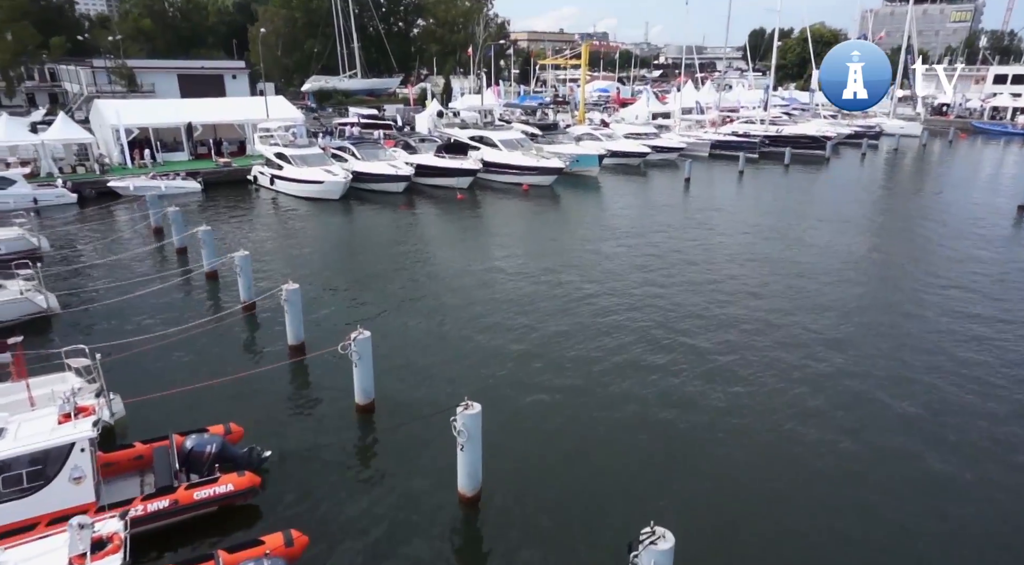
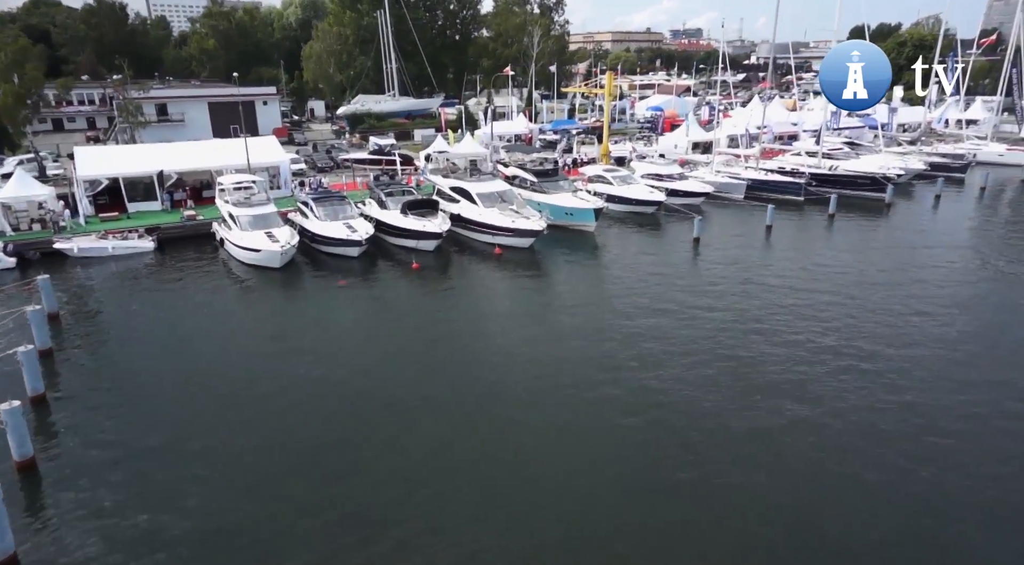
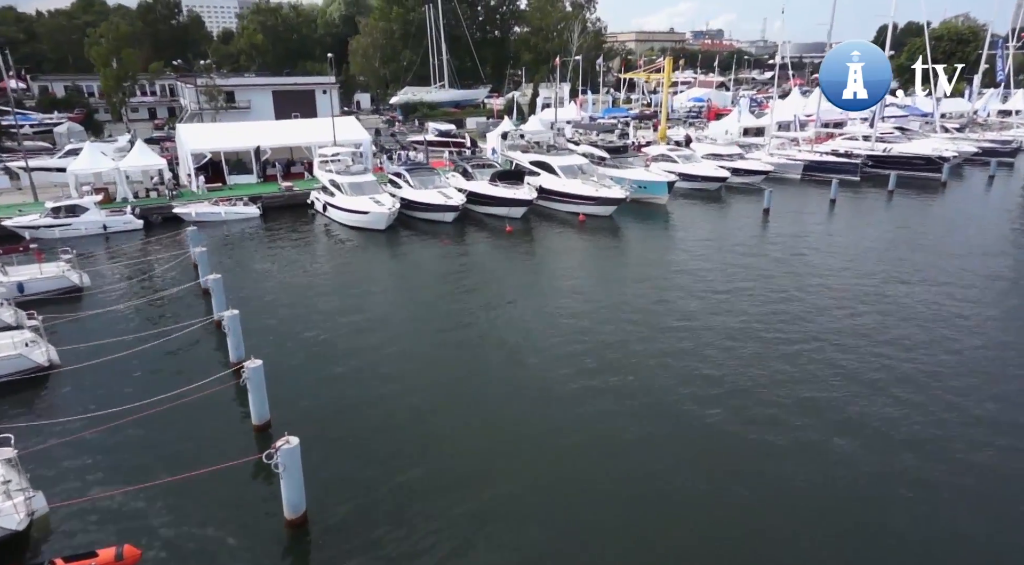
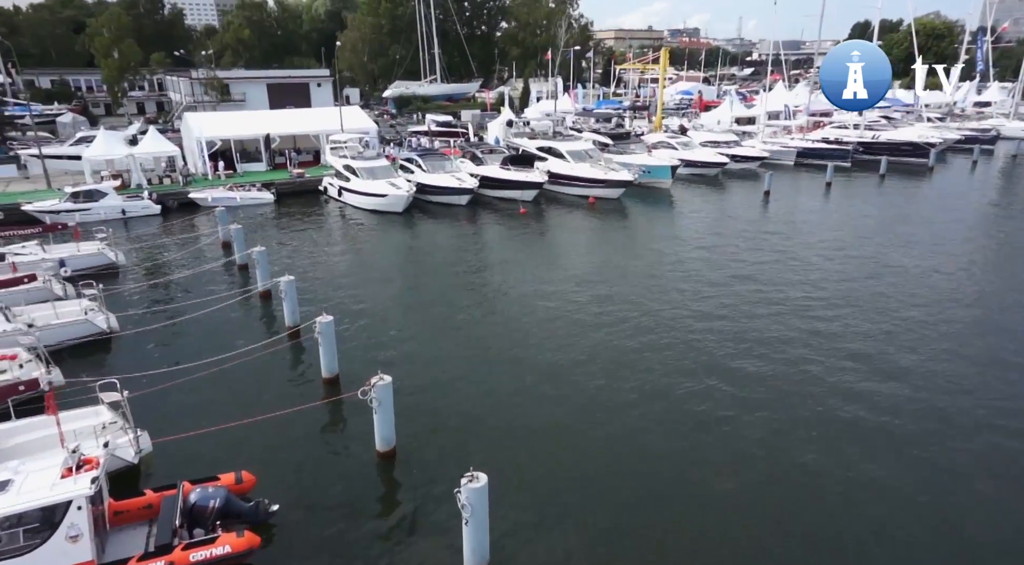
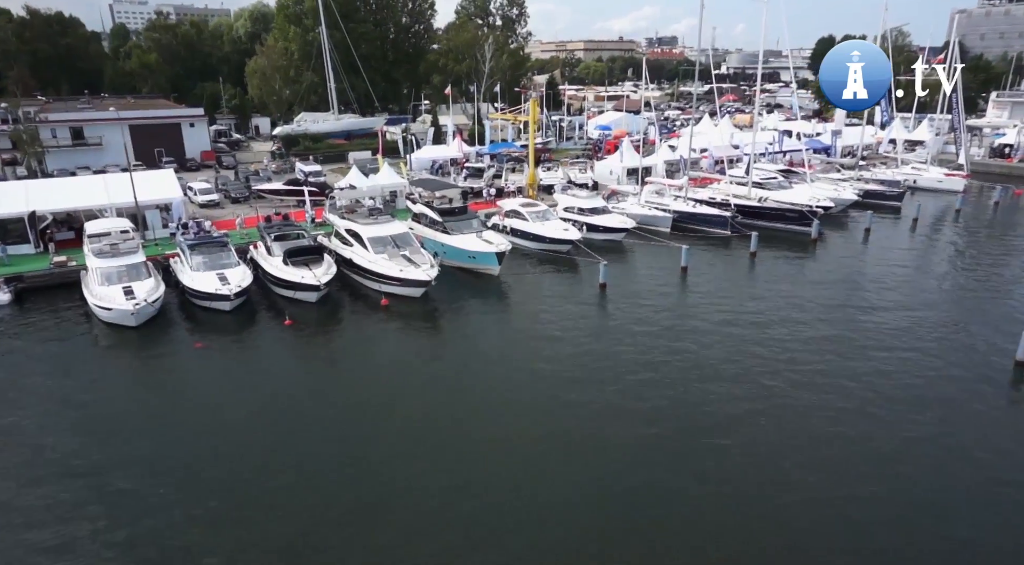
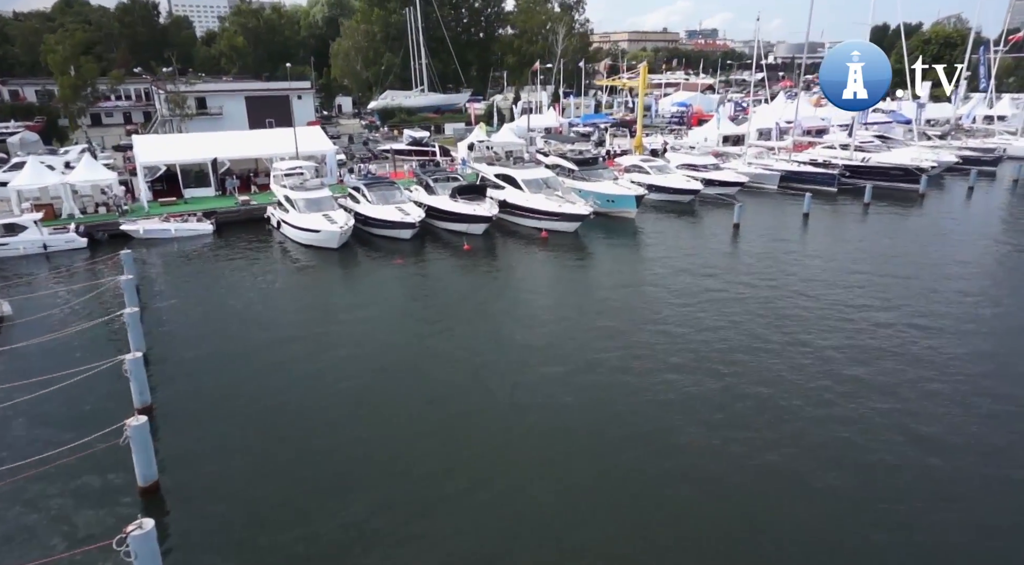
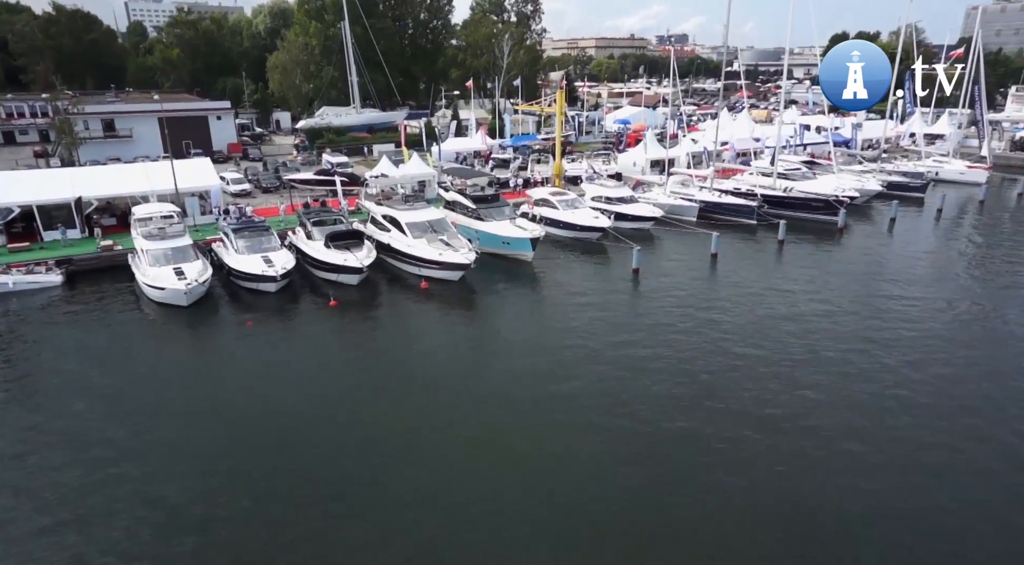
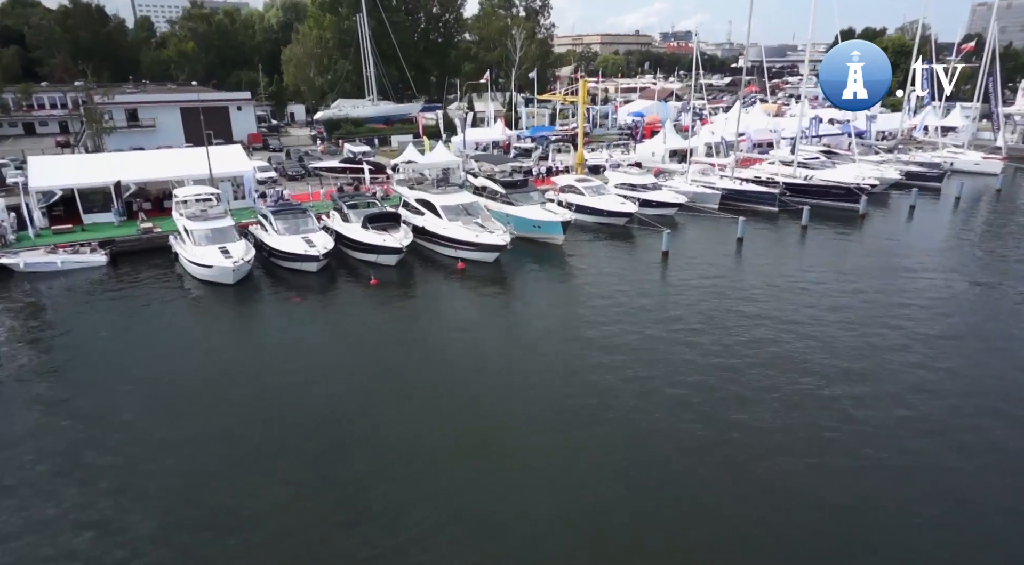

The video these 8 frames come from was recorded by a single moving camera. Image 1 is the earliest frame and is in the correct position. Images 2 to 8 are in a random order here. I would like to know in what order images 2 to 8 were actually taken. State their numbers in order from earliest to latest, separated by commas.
4, 3, 6, 2, 8, 7, 5
